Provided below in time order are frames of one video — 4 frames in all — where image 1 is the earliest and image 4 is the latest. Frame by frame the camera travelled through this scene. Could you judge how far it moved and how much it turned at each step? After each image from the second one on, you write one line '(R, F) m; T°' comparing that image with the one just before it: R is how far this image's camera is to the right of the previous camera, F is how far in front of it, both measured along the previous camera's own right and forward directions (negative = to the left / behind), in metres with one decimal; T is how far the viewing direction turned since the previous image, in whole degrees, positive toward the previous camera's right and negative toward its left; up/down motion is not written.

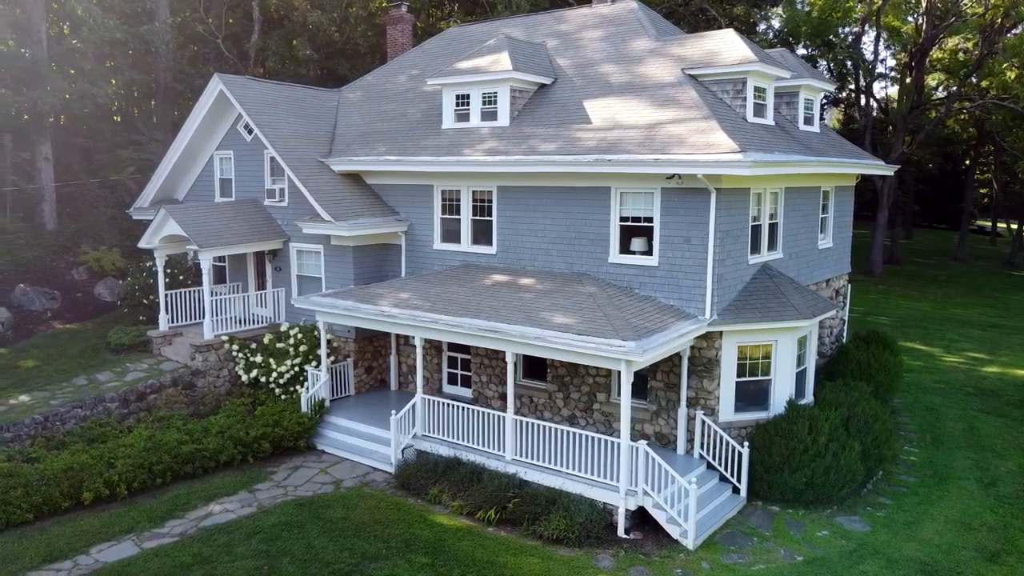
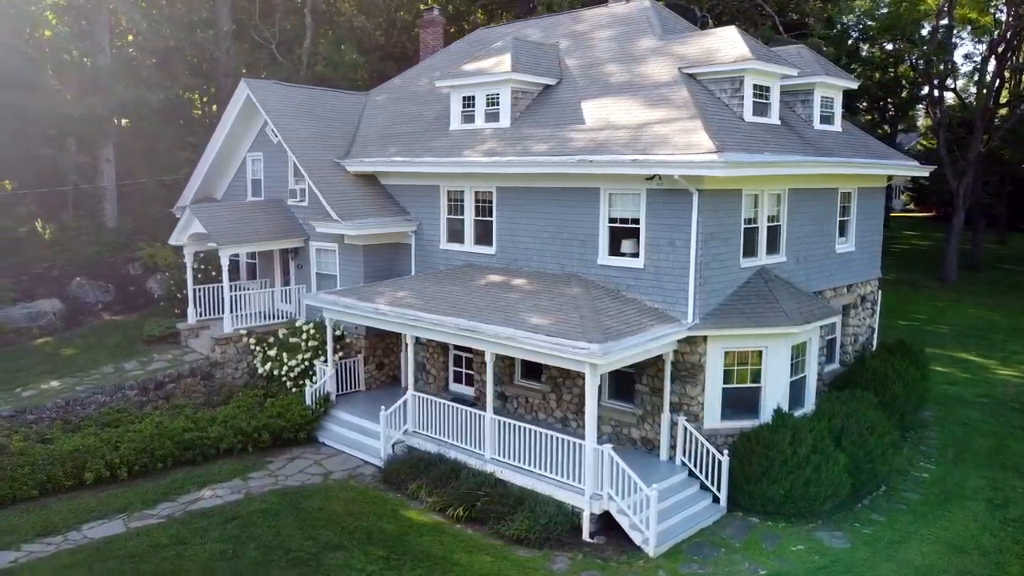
(+1.7, 0.0) m; -6°
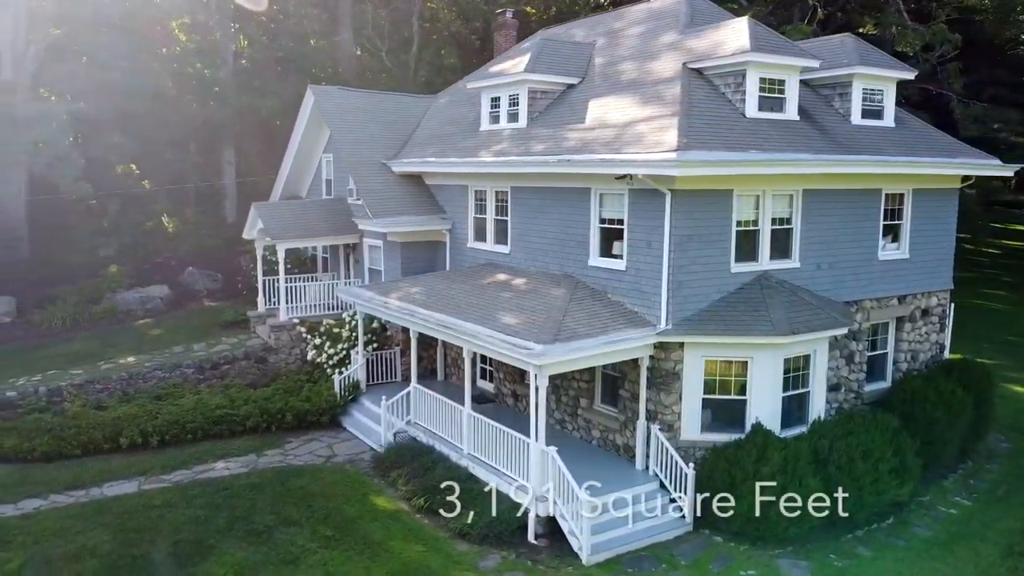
(+3.2, +0.2) m; -12°
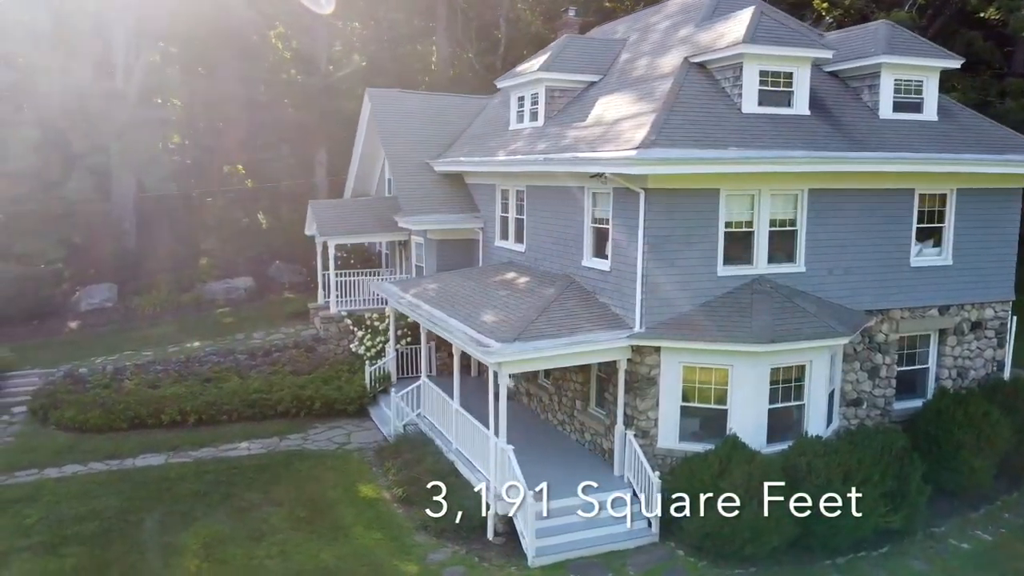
(+2.6, +0.1) m; -10°
